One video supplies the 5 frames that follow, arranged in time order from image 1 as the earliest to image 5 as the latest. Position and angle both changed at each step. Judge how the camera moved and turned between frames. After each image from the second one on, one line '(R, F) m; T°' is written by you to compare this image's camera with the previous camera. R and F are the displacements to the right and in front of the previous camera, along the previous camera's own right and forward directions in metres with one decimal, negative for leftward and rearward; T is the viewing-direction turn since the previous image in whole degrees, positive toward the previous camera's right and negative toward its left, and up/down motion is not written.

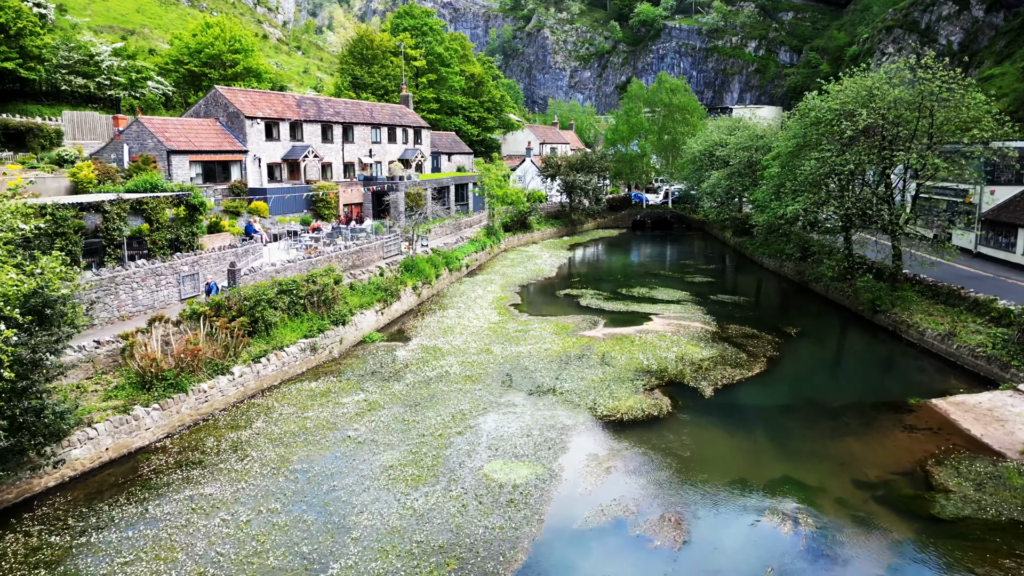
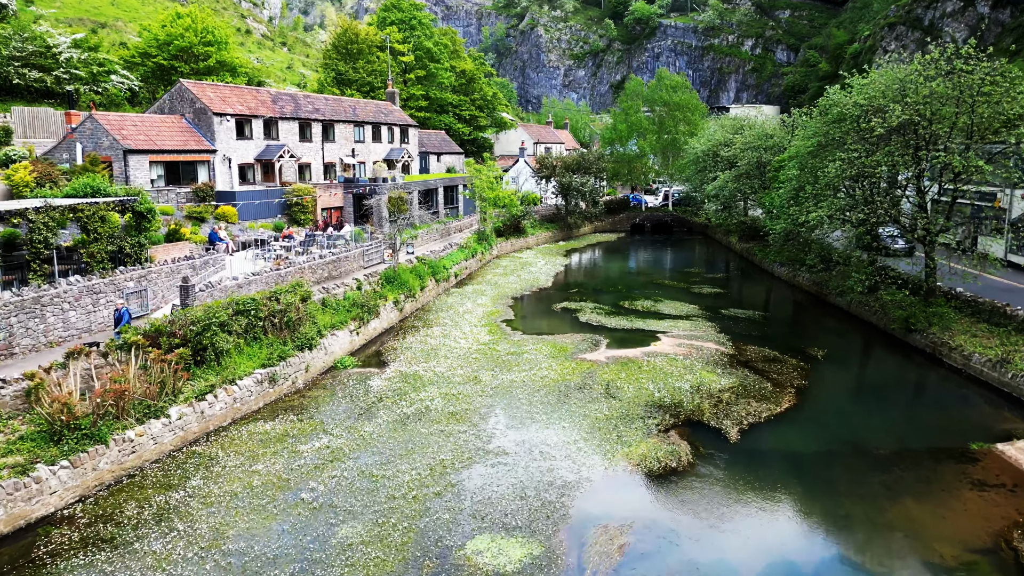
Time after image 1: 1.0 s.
(+0.1, +3.7) m; +1°
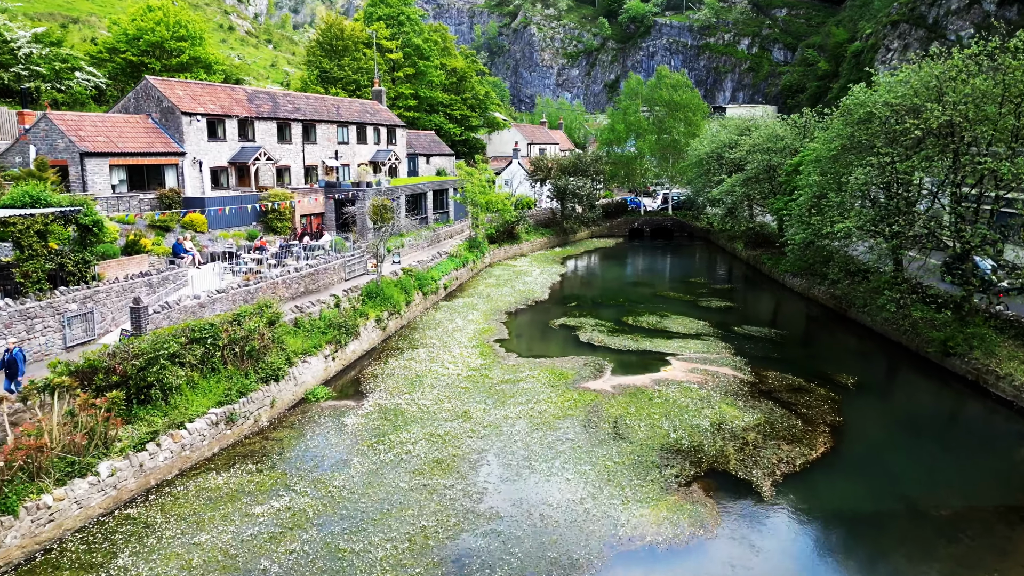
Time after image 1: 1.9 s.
(0.0, +3.1) m; +1°
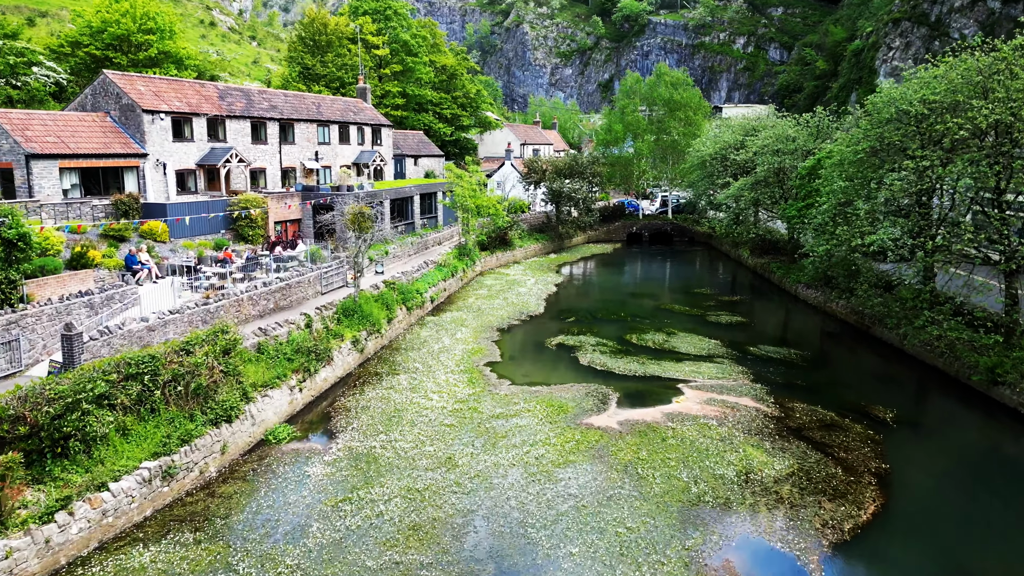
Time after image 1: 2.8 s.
(0.0, +3.3) m; +1°
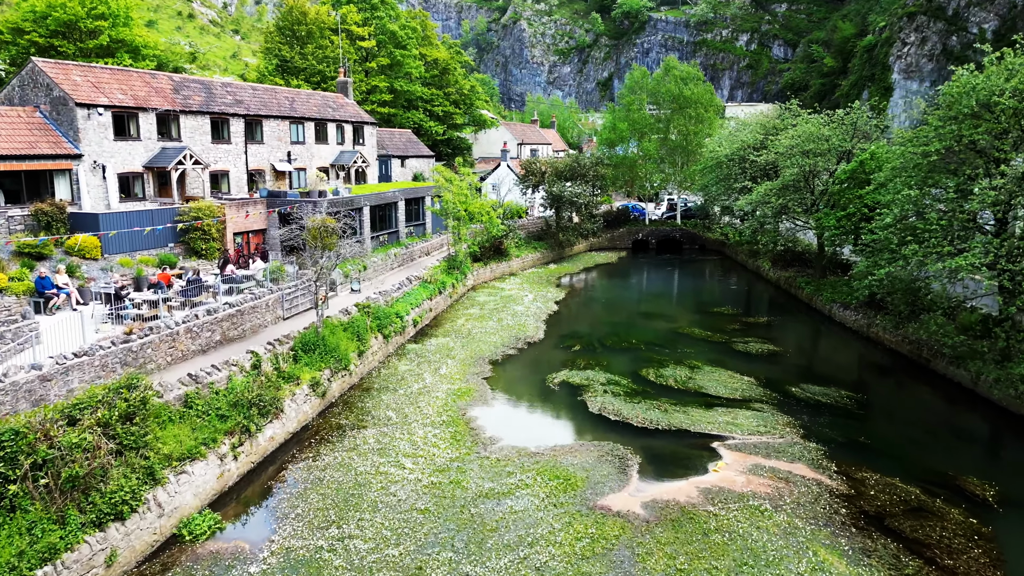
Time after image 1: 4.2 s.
(+0.1, +5.1) m; 0°
